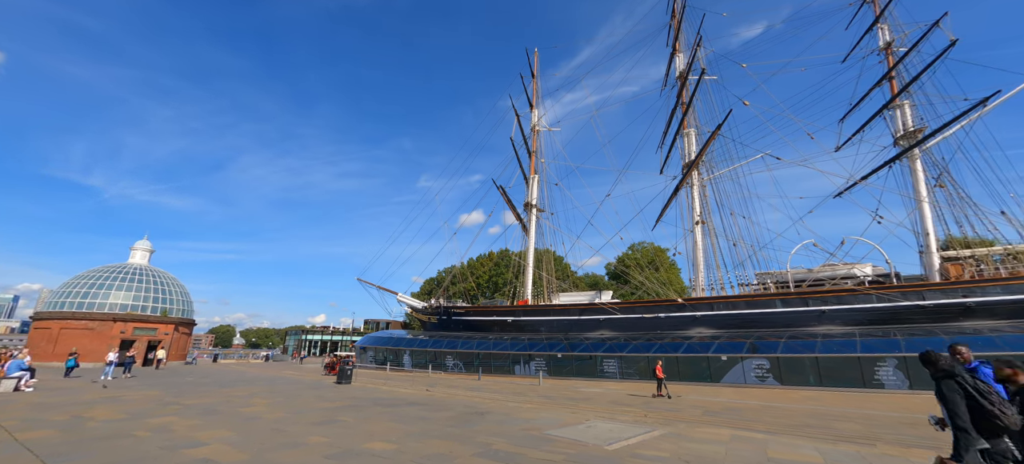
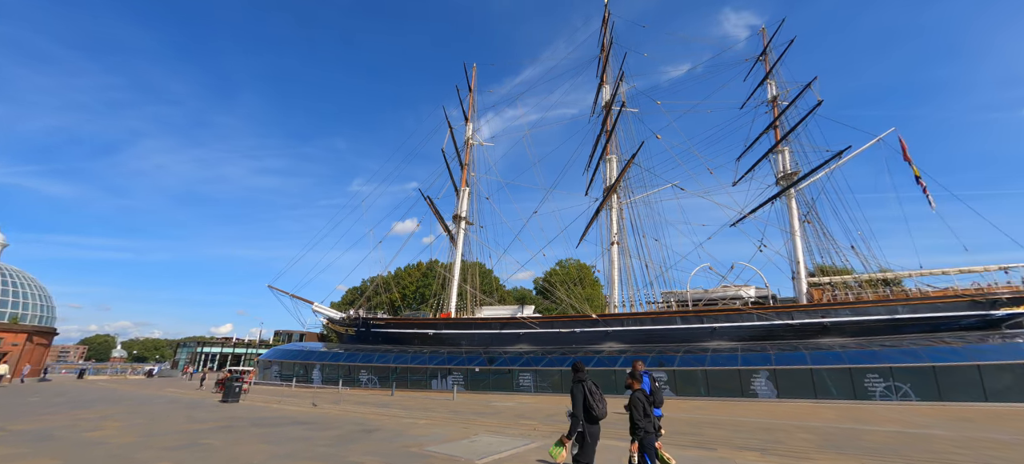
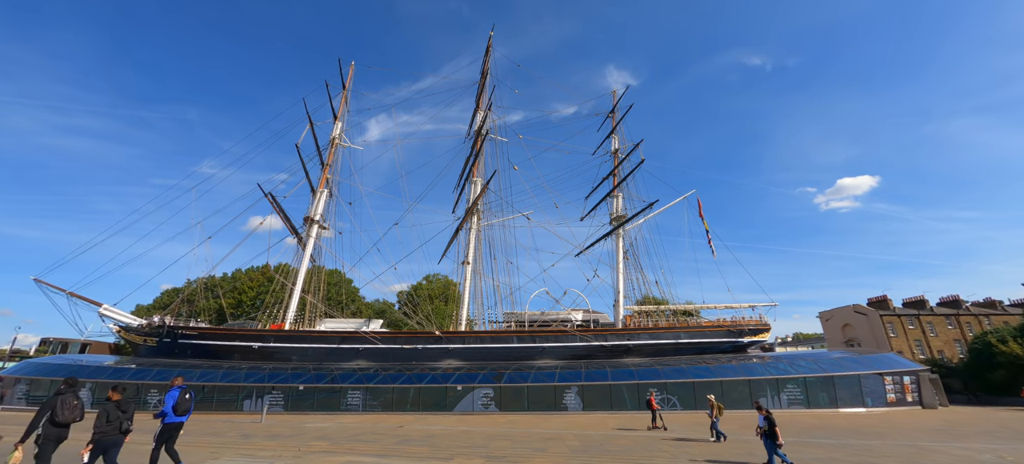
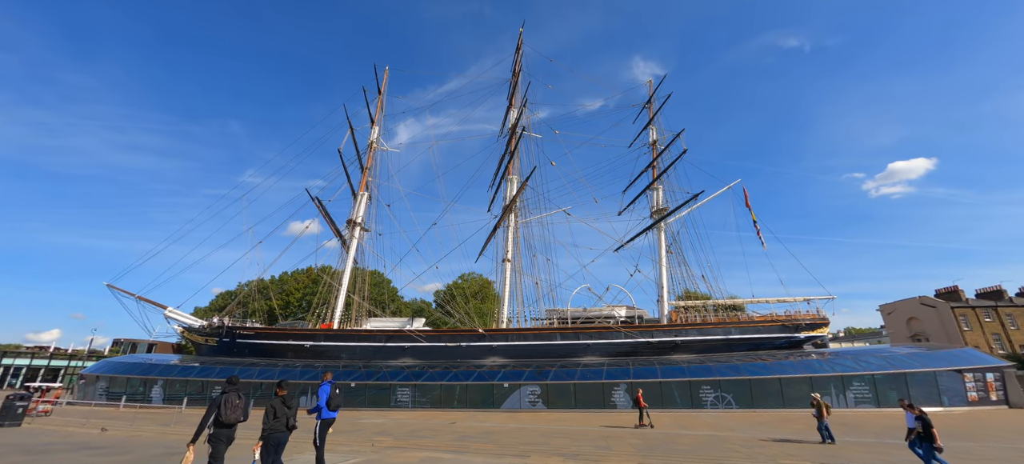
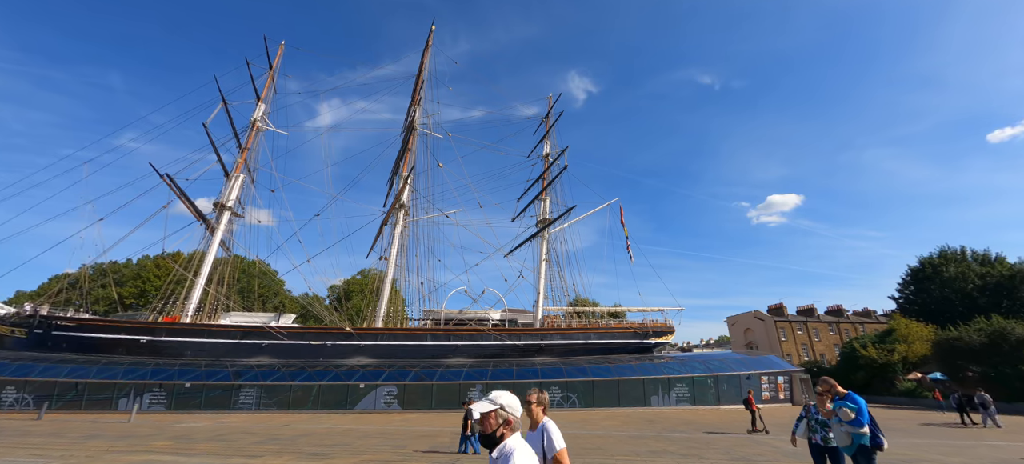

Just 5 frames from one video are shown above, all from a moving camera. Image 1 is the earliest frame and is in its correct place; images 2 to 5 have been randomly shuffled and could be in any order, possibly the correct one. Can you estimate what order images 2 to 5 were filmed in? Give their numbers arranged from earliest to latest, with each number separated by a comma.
2, 4, 3, 5
